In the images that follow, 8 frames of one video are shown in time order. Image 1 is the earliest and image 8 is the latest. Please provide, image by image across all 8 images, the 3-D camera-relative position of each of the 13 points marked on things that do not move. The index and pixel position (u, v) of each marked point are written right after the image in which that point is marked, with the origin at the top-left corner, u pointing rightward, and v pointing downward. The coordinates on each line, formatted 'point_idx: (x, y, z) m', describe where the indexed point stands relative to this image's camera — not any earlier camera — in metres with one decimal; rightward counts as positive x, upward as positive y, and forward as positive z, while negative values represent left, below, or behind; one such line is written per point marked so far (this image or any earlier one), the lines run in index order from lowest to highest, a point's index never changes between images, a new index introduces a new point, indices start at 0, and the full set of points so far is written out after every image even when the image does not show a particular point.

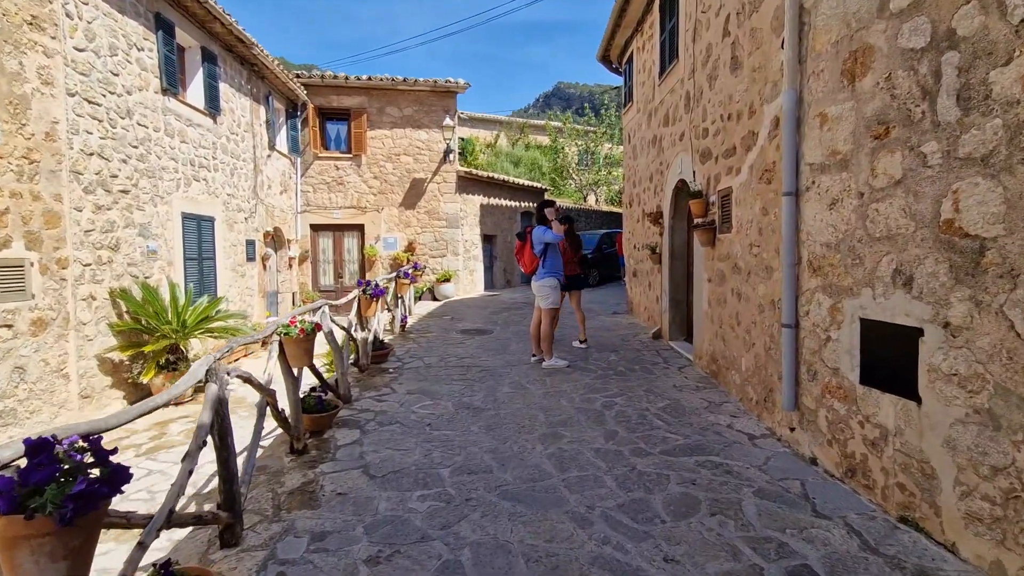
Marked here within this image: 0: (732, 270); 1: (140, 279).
0: (+1.9, +0.2, +4.5) m
1: (-4.5, +0.1, +6.2) m
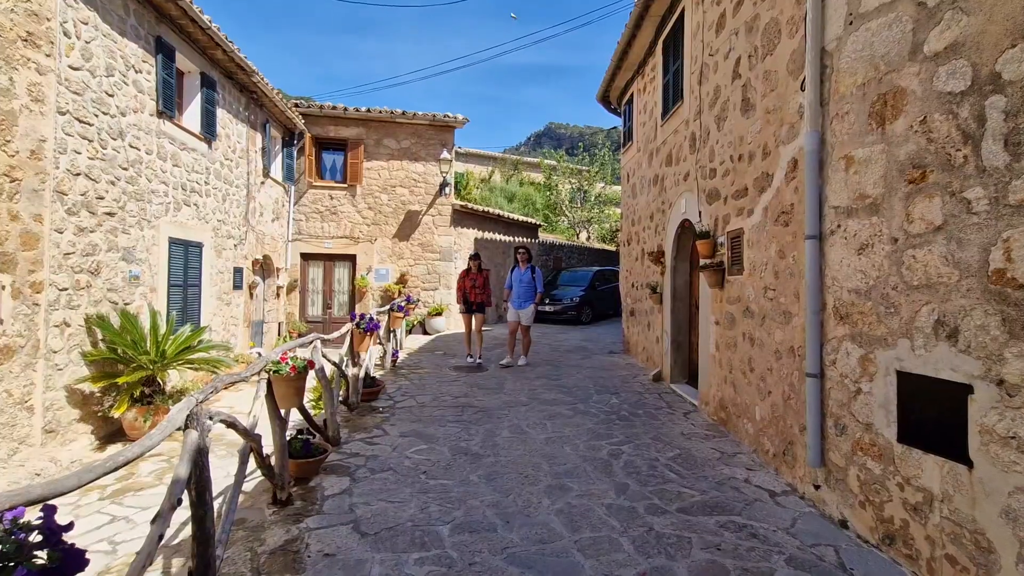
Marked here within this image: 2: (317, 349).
0: (+2.0, -0.2, +4.3) m
1: (-4.5, -0.2, +5.8) m
2: (-1.6, -0.5, +4.1) m
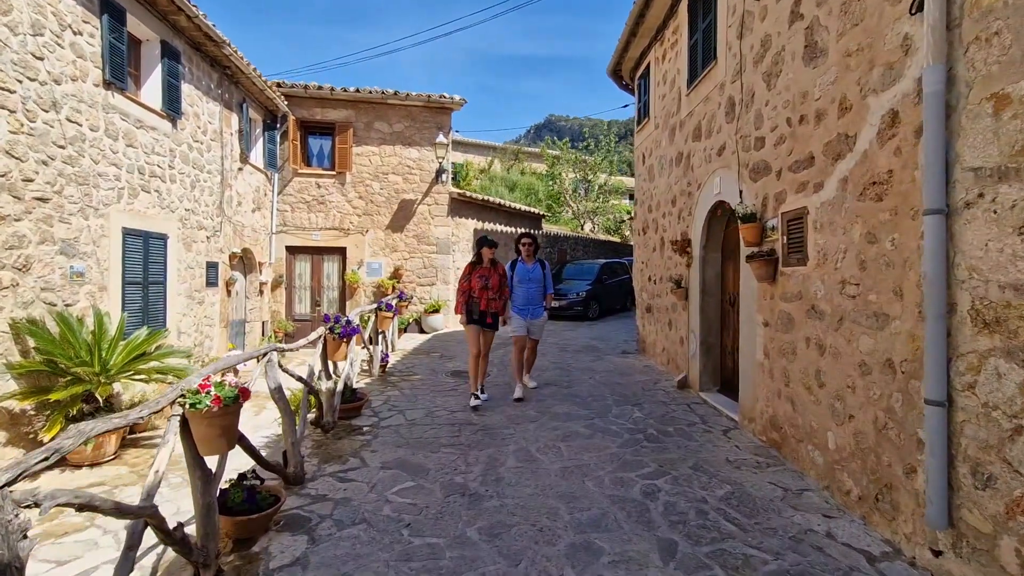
0: (+2.0, -0.2, +3.5) m
1: (-4.4, -0.2, +5.0) m
2: (-1.5, -0.5, +3.2) m
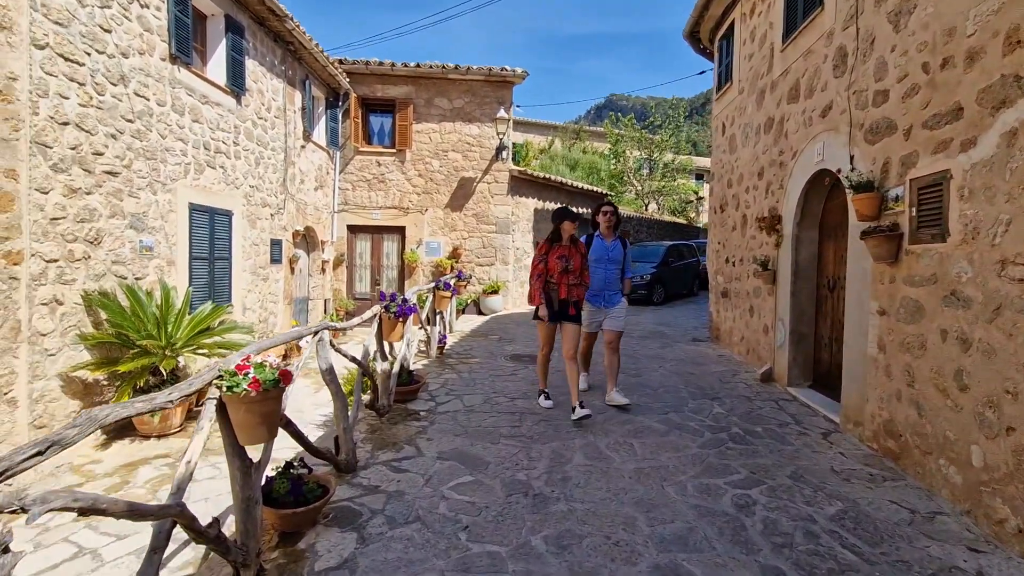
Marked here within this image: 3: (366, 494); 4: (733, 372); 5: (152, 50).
0: (+2.4, -0.1, +2.9) m
1: (-3.8, +0.1, +5.1) m
2: (-1.1, -0.3, +3.0) m
3: (-0.8, -1.1, +2.8) m
4: (+2.5, -0.9, +5.7) m
5: (-3.7, +2.5, +5.3) m
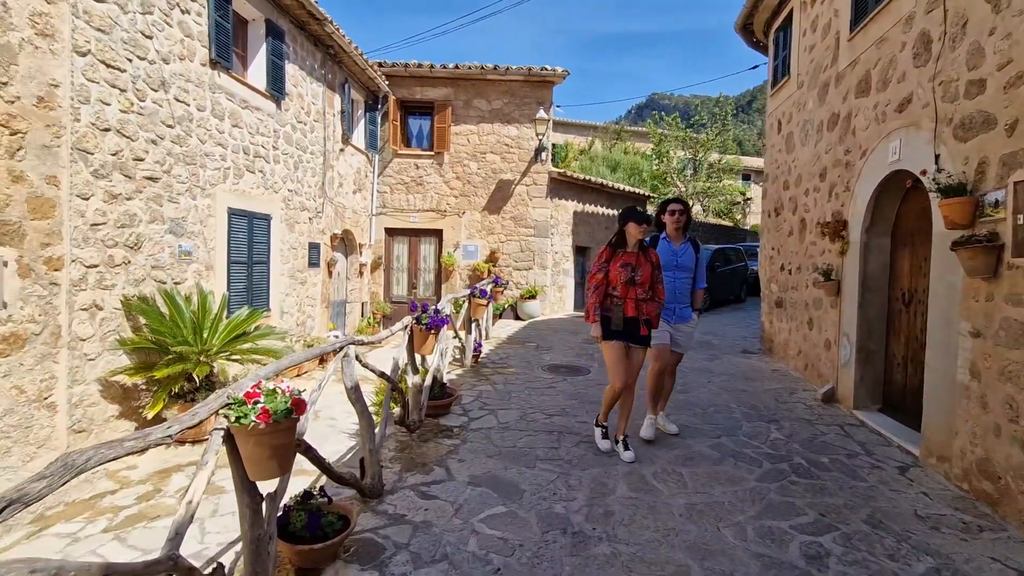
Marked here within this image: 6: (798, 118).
0: (+2.6, -0.2, +2.4) m
1: (-3.5, 0.0, +5.1) m
2: (-0.9, -0.4, +2.9) m
3: (-0.6, -1.2, +2.6) m
4: (+2.9, -1.0, +5.3) m
5: (-3.3, +2.4, +5.4) m
6: (+3.3, +2.0, +5.9) m
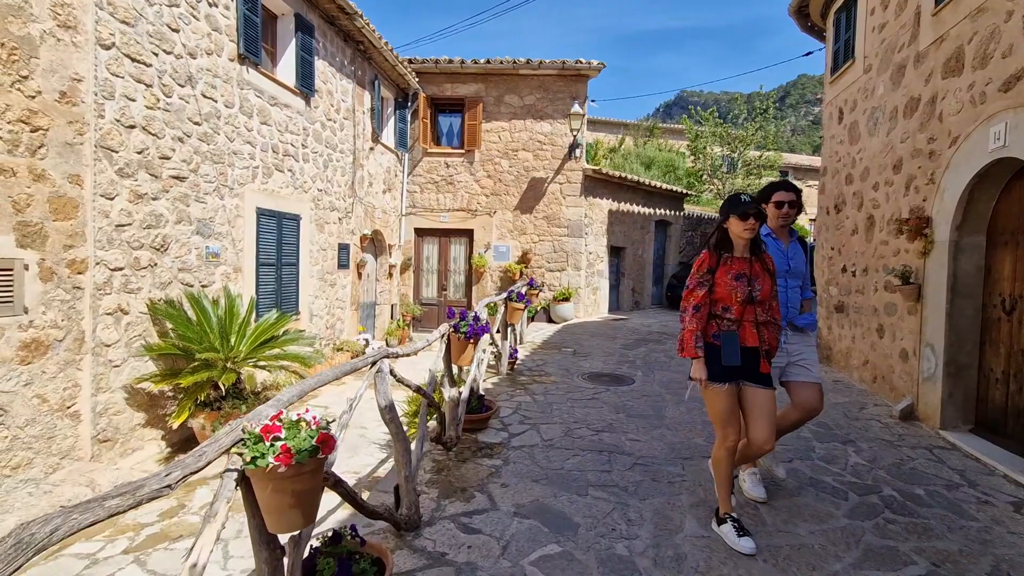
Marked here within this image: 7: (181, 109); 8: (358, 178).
0: (+2.8, -0.2, +2.0) m
1: (-3.1, 0.0, +4.9) m
2: (-0.6, -0.4, +2.6) m
3: (-0.4, -1.2, +2.3) m
4: (+3.2, -1.1, +4.8) m
5: (-2.9, +2.4, +5.2) m
6: (+3.7, +1.9, +5.4) m
7: (-3.0, +1.6, +4.7) m
8: (-2.5, +1.8, +8.4) m
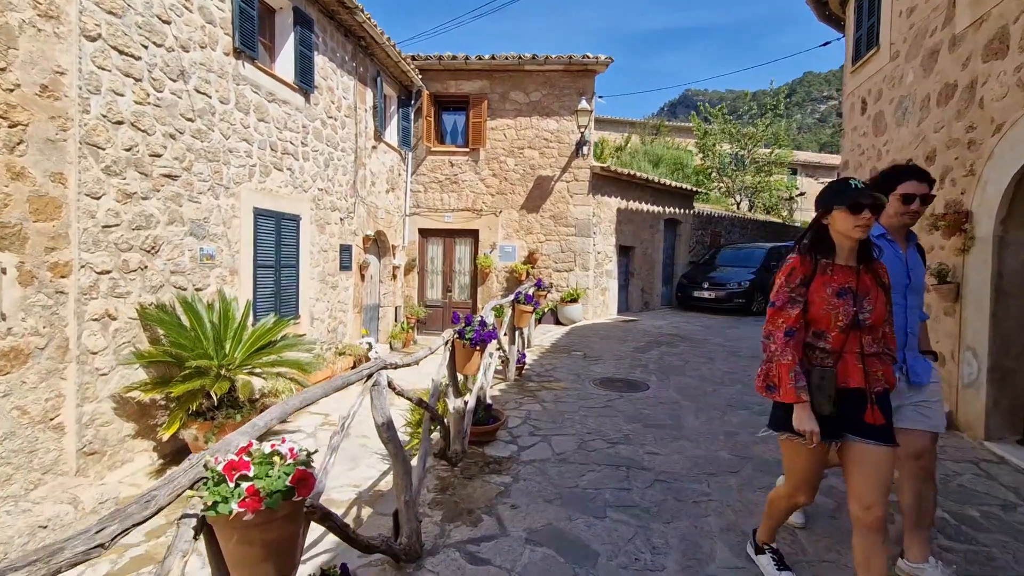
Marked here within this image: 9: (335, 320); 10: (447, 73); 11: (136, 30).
0: (+2.9, -0.2, +1.7) m
1: (-3.0, 0.0, +4.7) m
2: (-0.6, -0.5, +2.3) m
3: (-0.3, -1.2, +2.0) m
4: (+3.3, -1.1, +4.5) m
5: (-2.9, +2.4, +5.0) m
6: (+3.8, +1.9, +5.1) m
7: (-3.0, +1.6, +4.5) m
8: (-2.4, +1.7, +8.1) m
9: (-2.6, -0.5, +7.5) m
10: (-1.3, +4.2, +10.1) m
11: (-3.0, +2.1, +4.1) m
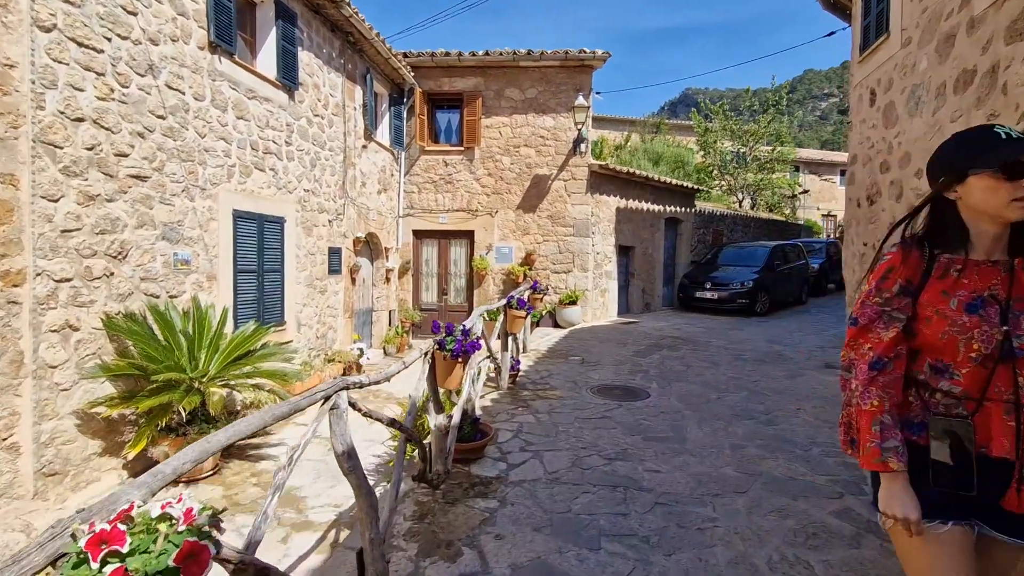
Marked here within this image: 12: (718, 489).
0: (+2.8, -0.2, +1.4) m
1: (-3.1, -0.1, +4.4) m
2: (-0.7, -0.5, +2.0) m
3: (-0.4, -1.3, +1.7) m
4: (+3.2, -1.1, +4.2) m
5: (-3.0, +2.3, +4.7) m
6: (+3.7, +1.9, +4.8) m
7: (-3.1, +1.5, +4.2) m
8: (-2.5, +1.7, +7.9) m
9: (-2.6, -0.5, +7.2) m
10: (-1.4, +4.2, +9.9) m
11: (-3.1, +2.0, +3.9) m
12: (+1.2, -1.2, +3.0) m
